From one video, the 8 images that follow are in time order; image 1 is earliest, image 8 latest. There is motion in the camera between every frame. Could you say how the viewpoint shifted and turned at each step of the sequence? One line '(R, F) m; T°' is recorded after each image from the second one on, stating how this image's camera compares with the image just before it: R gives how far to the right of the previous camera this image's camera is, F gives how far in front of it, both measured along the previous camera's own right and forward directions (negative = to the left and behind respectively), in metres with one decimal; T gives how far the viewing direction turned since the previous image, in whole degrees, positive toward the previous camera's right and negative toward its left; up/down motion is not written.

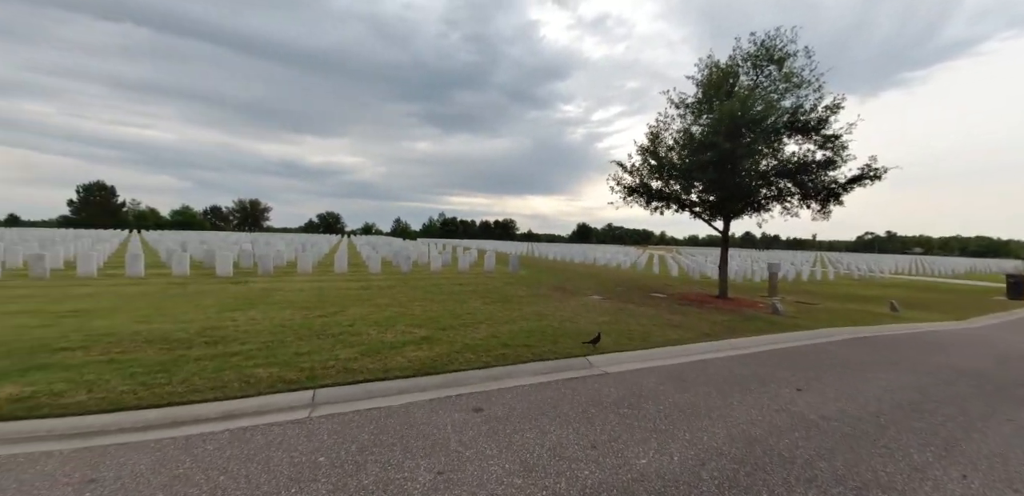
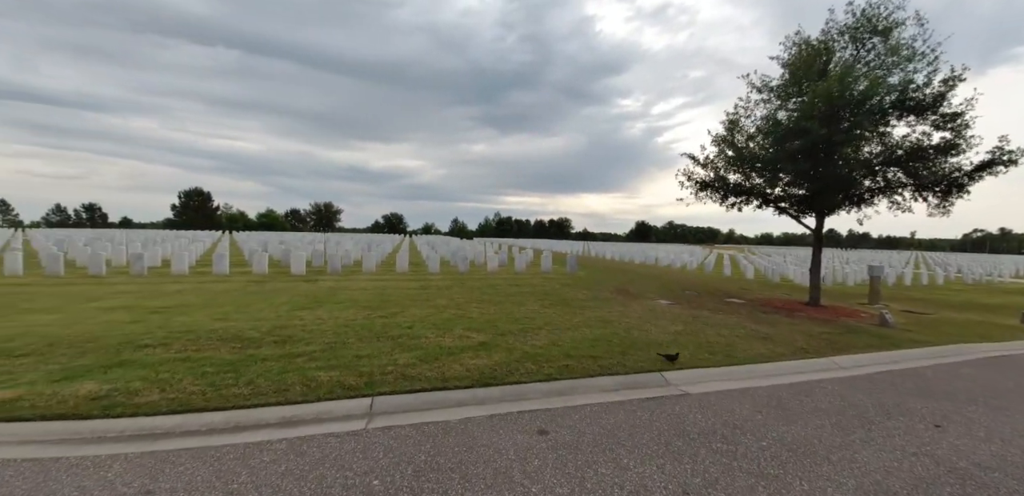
(-0.1, +0.4) m; -7°
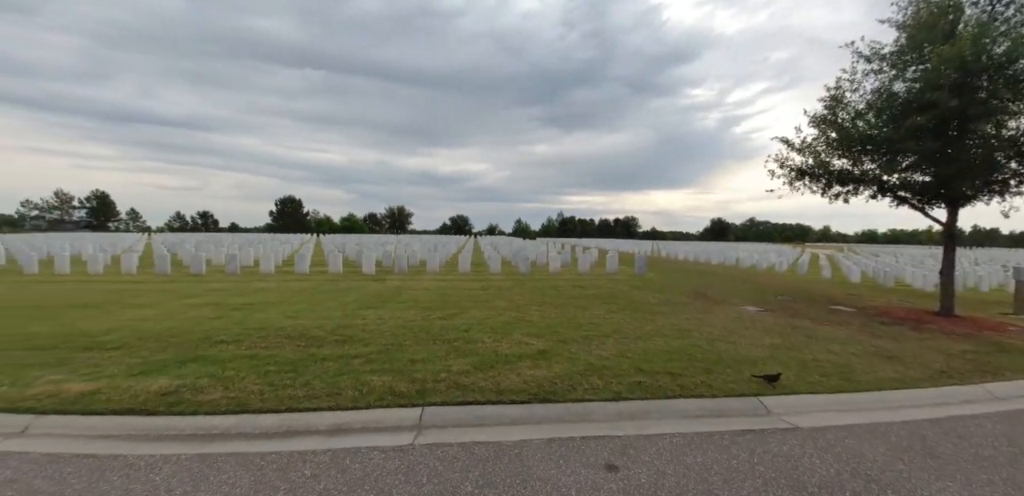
(0.0, +0.5) m; -8°
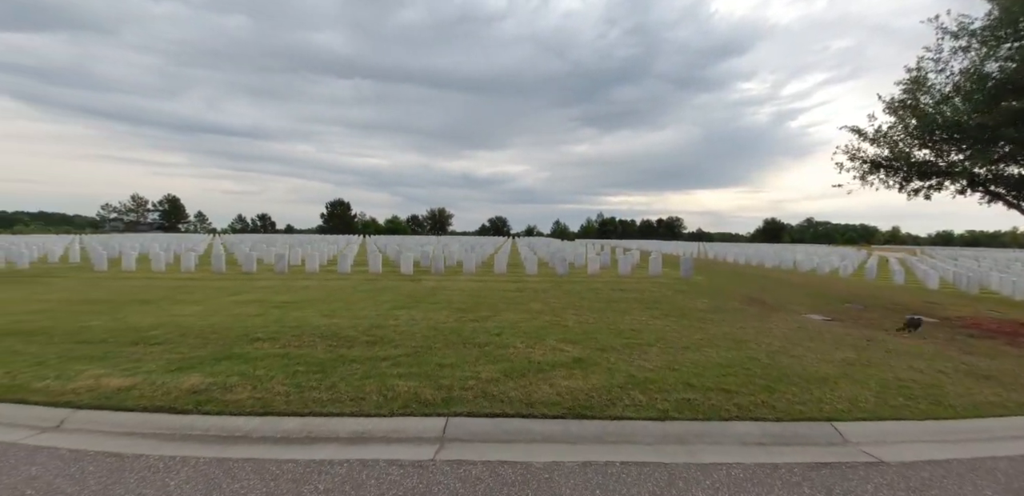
(+0.1, +0.4) m; -5°
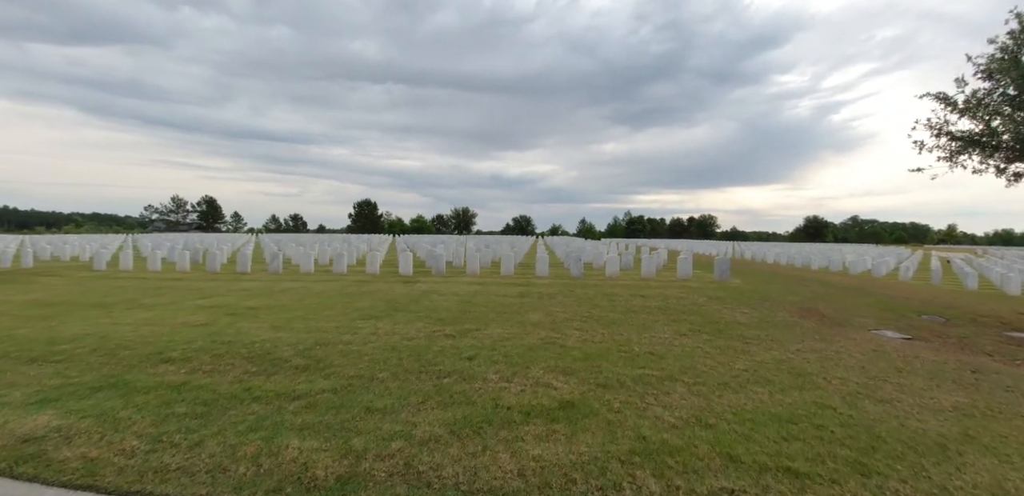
(+0.6, +1.8) m; -3°
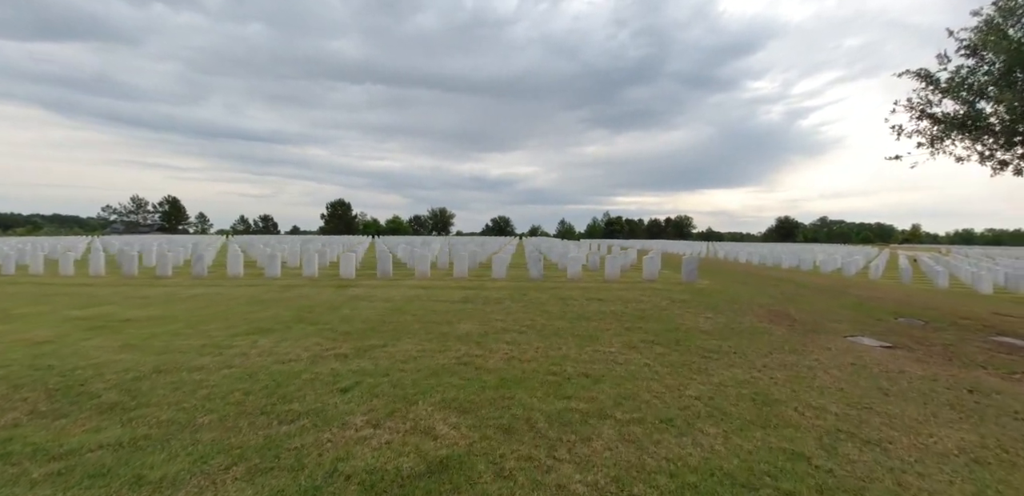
(+0.8, +1.2) m; +3°
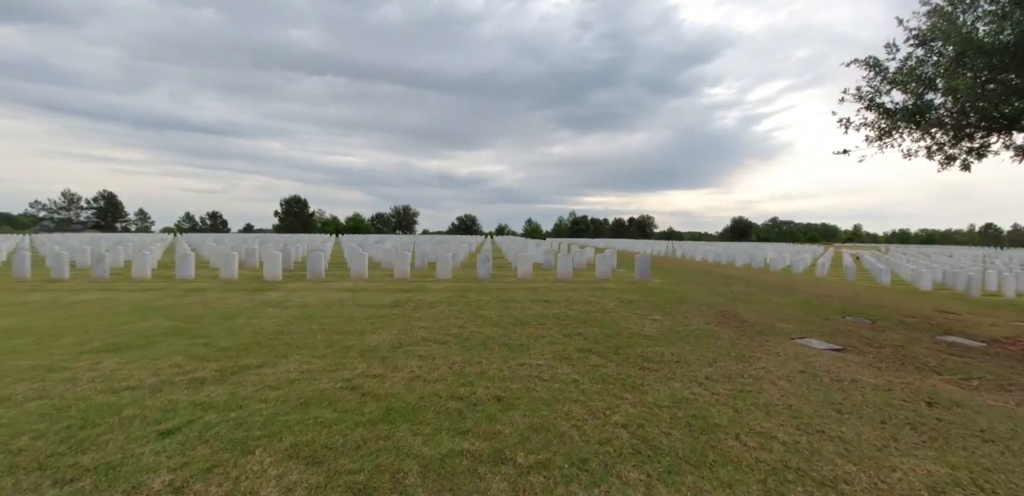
(+0.6, +0.8) m; +4°
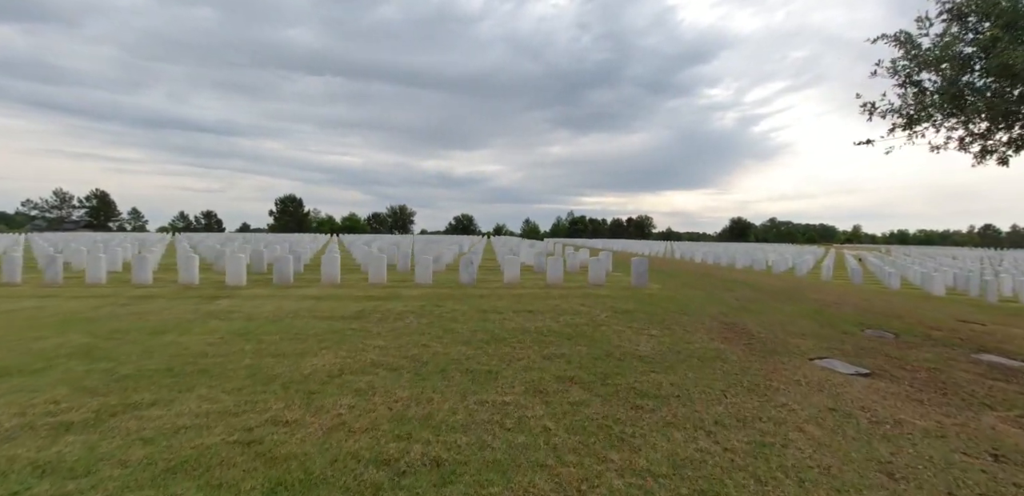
(+0.3, +1.0) m; 0°
